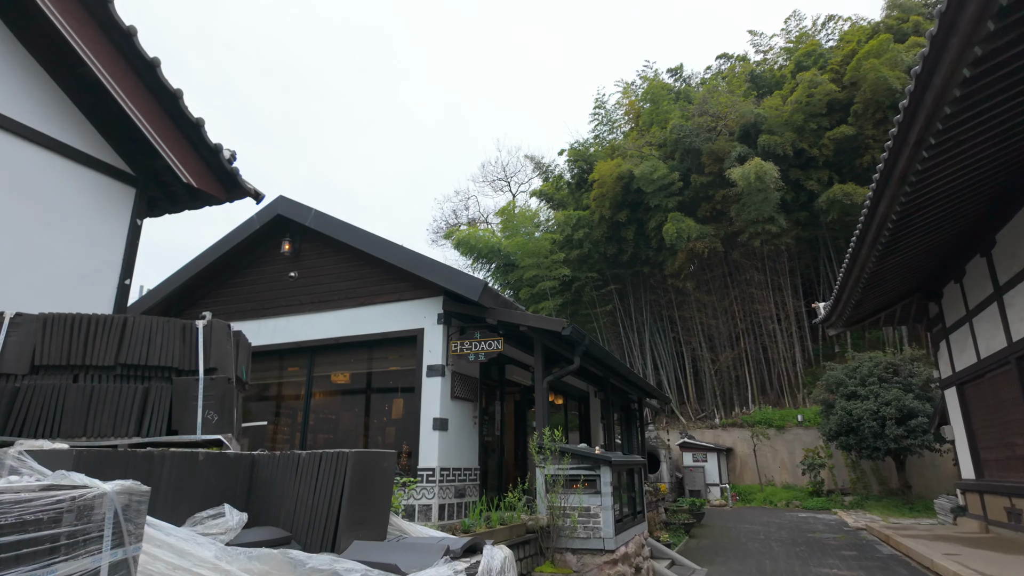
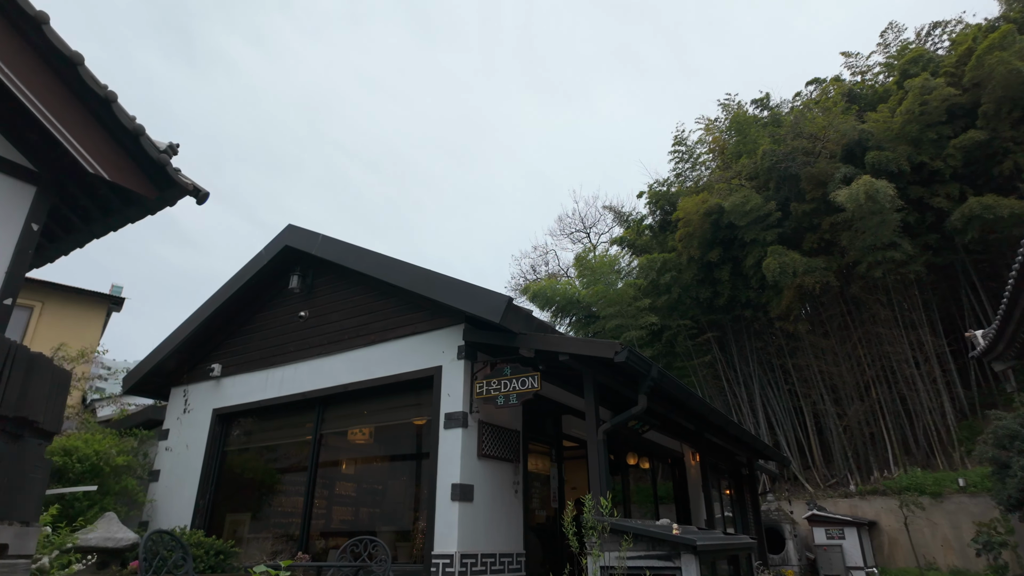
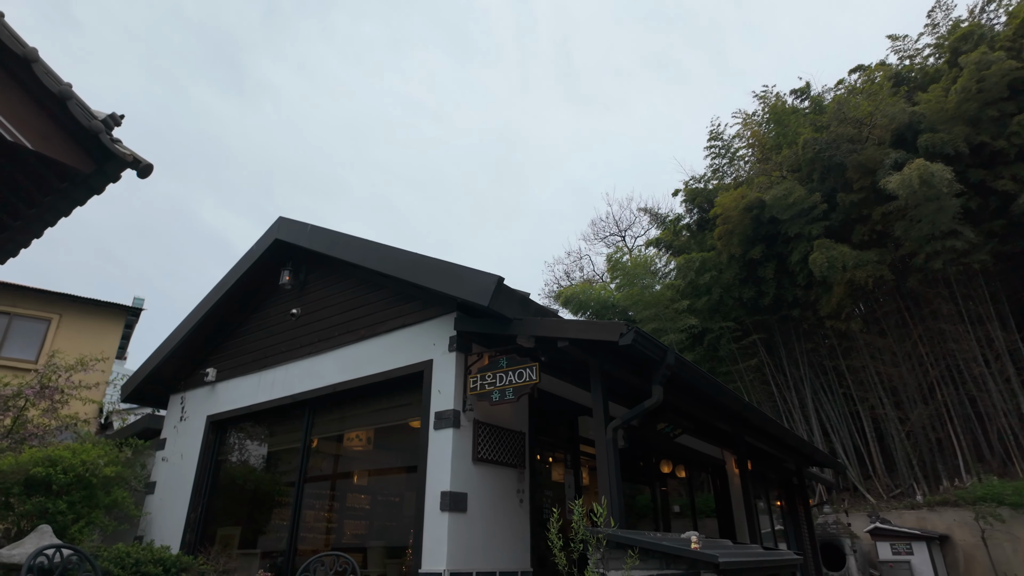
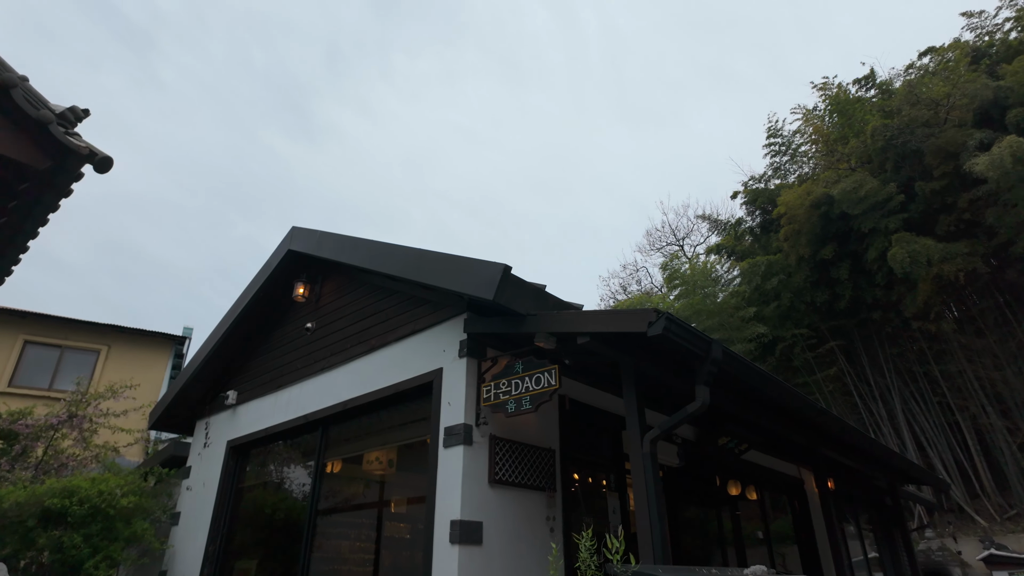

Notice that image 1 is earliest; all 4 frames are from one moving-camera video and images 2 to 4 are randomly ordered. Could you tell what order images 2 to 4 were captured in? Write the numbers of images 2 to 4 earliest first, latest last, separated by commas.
2, 3, 4
